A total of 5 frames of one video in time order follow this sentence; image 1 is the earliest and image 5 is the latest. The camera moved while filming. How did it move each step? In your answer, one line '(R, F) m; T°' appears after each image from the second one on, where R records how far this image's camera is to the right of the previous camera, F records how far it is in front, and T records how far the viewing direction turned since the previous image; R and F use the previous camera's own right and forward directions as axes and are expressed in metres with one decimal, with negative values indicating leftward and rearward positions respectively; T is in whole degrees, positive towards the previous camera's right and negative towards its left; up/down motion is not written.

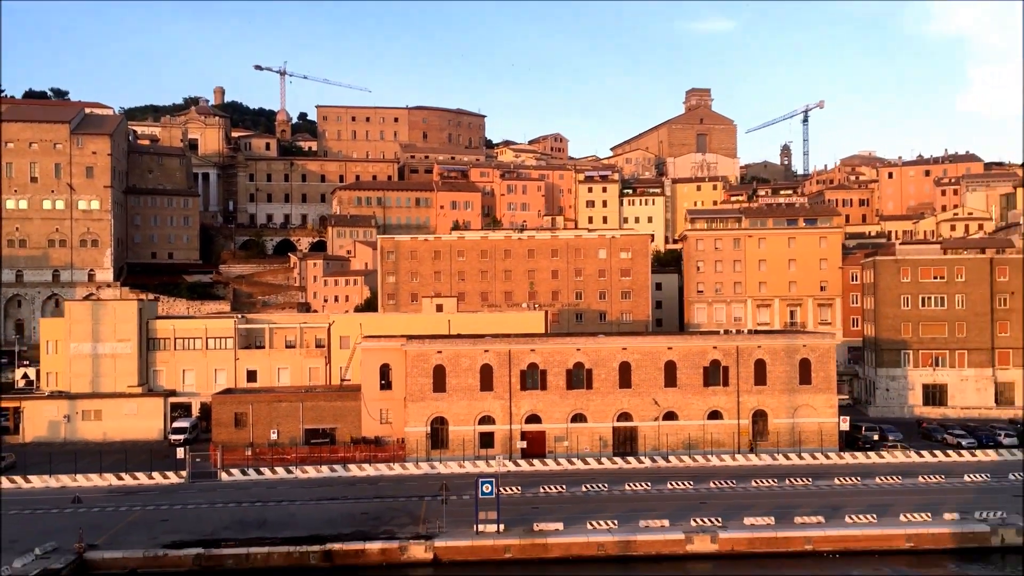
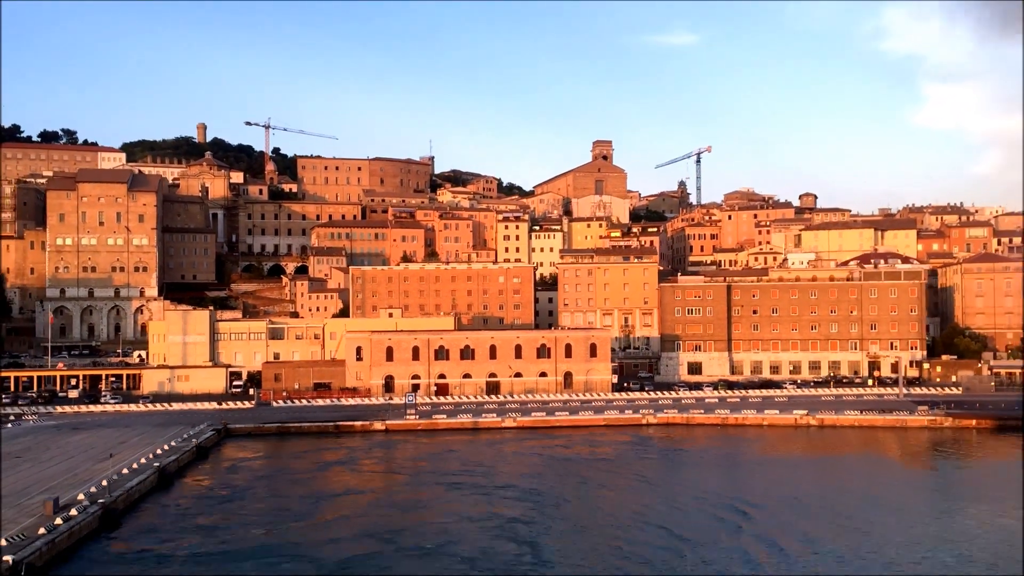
(+1.8, -20.0) m; +3°
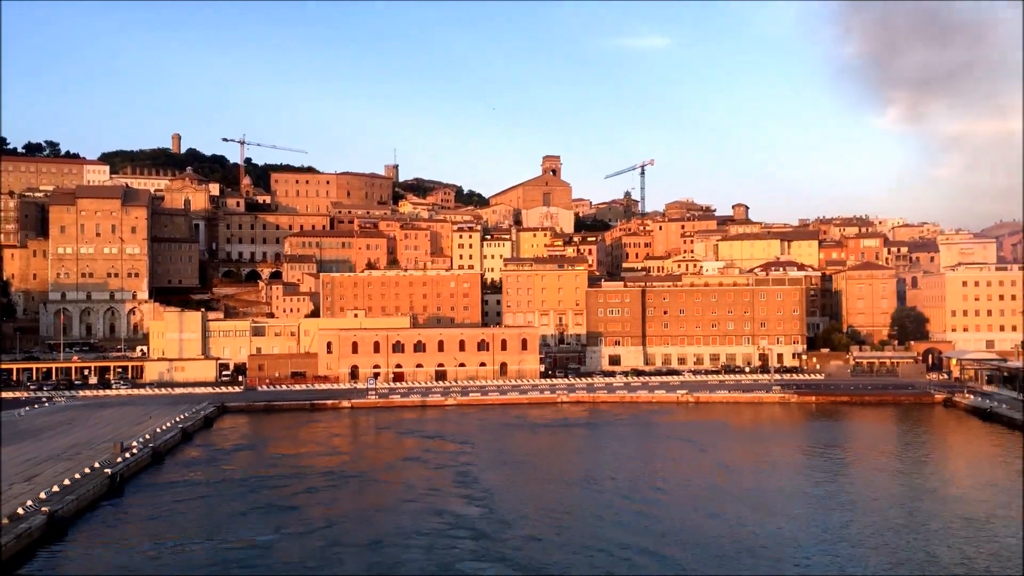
(+1.3, -9.3) m; +2°
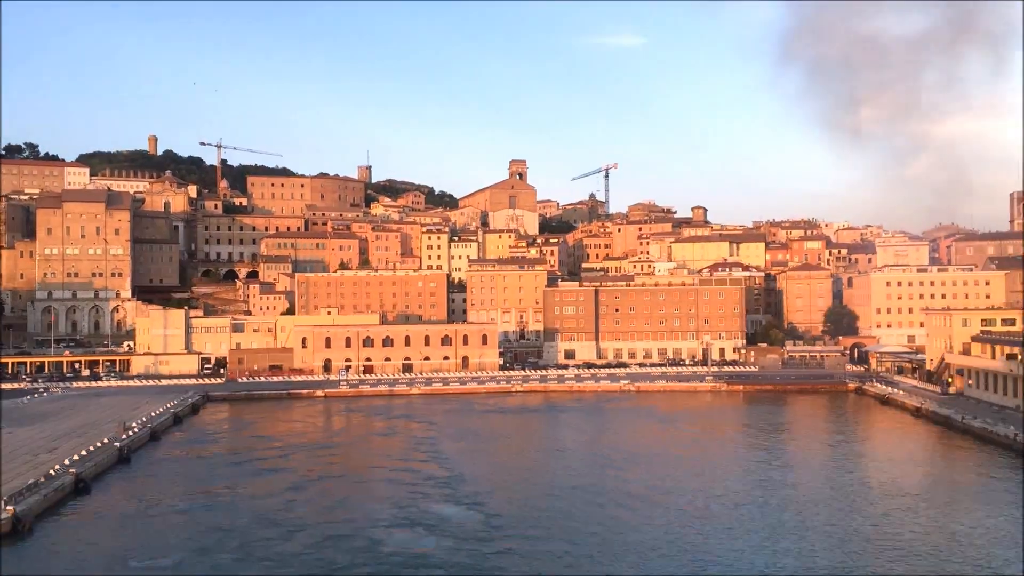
(+0.8, -4.8) m; +1°
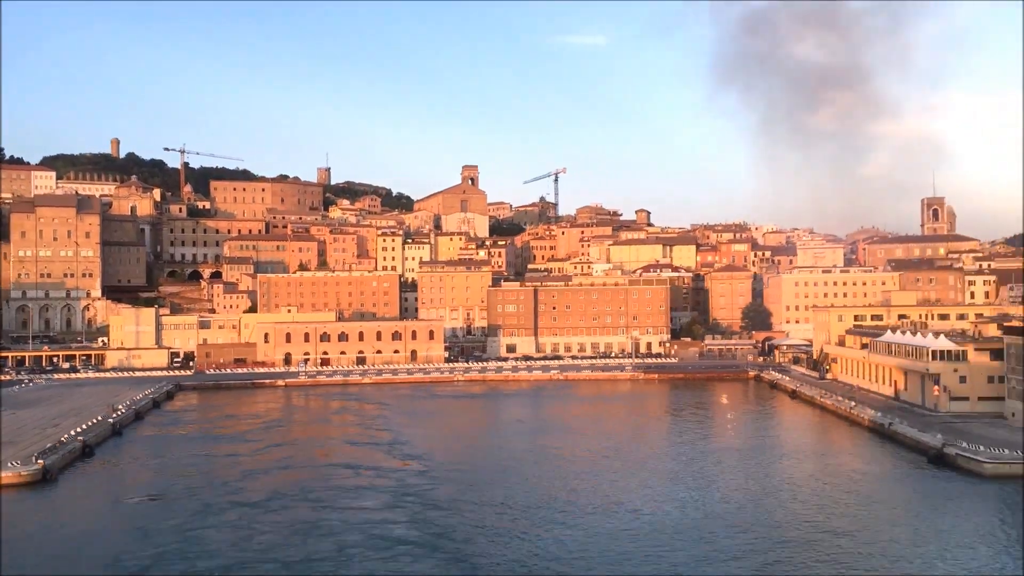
(+1.2, -6.2) m; +2°
